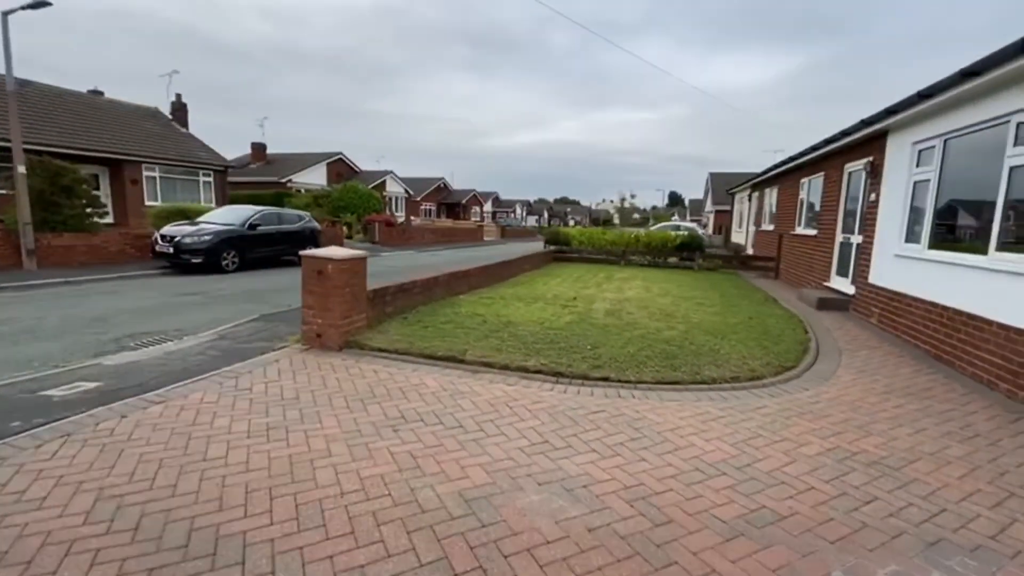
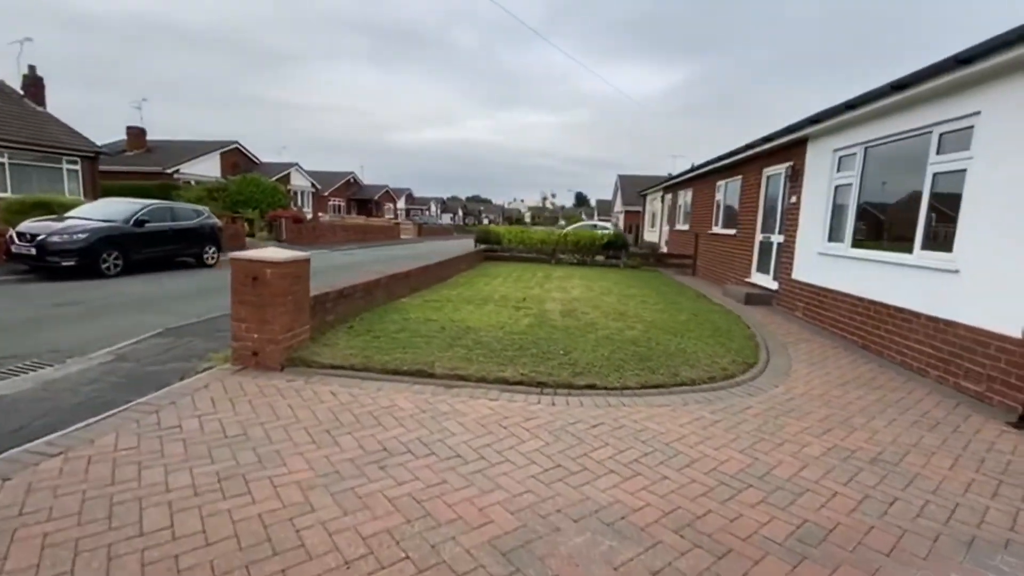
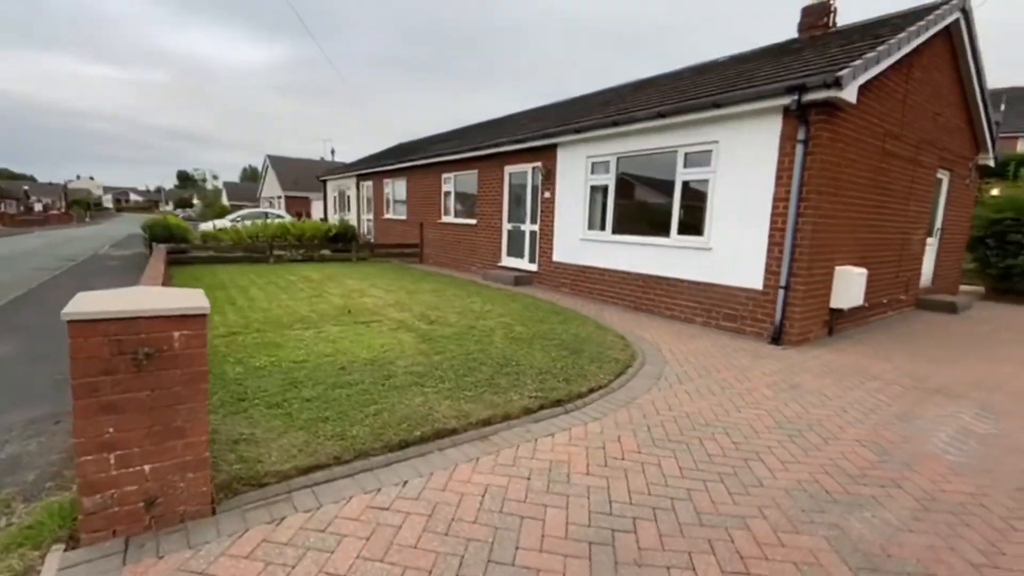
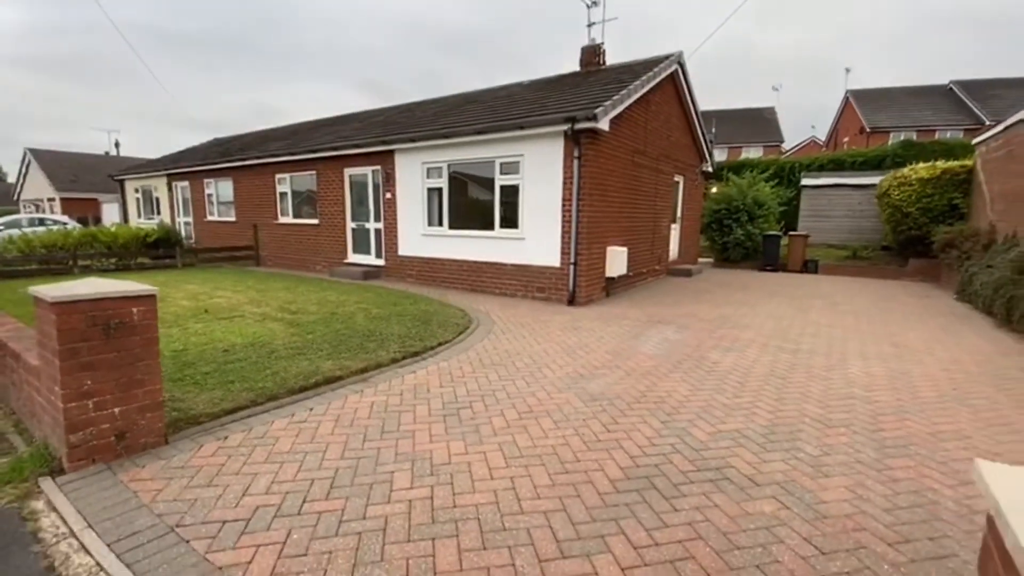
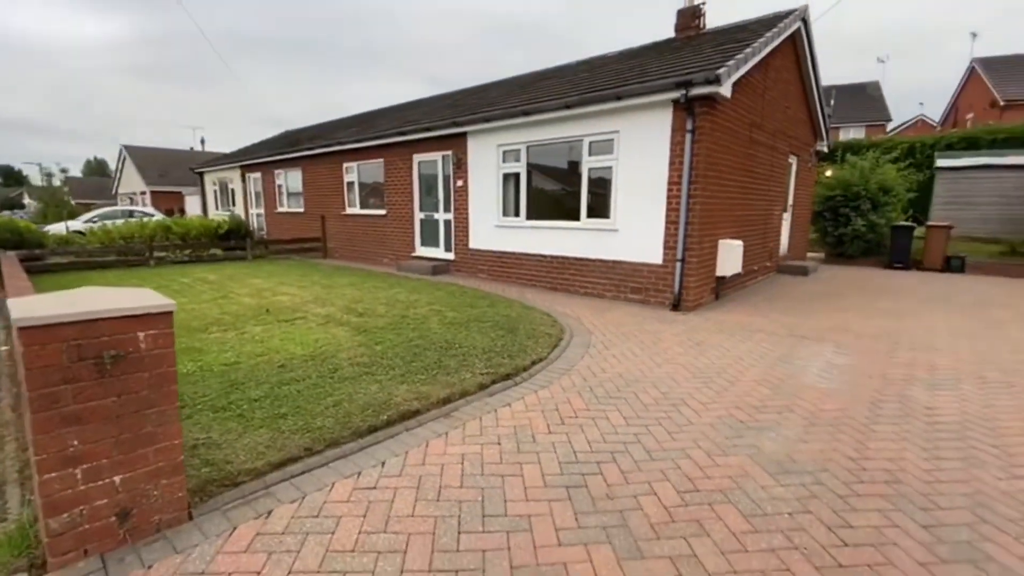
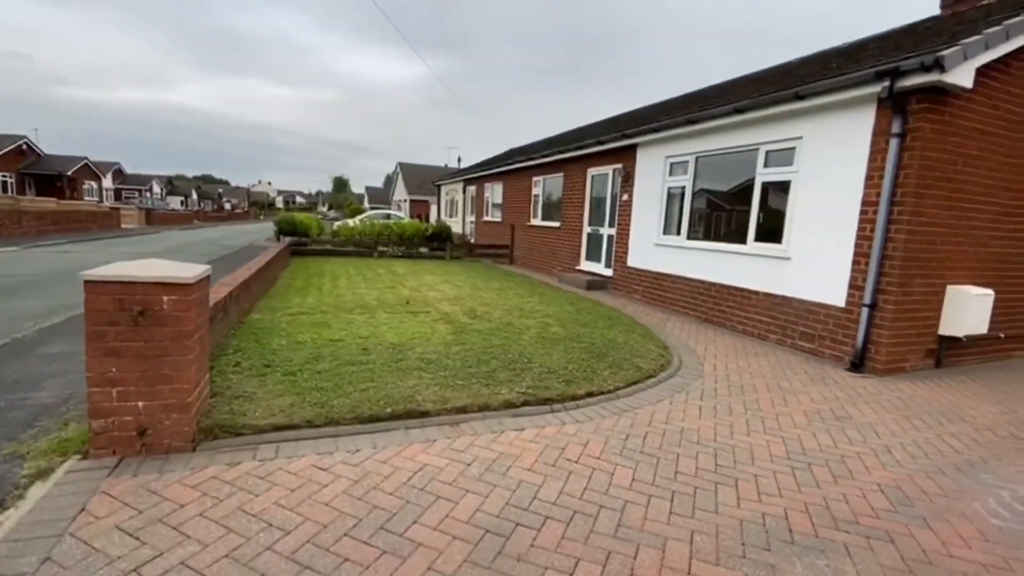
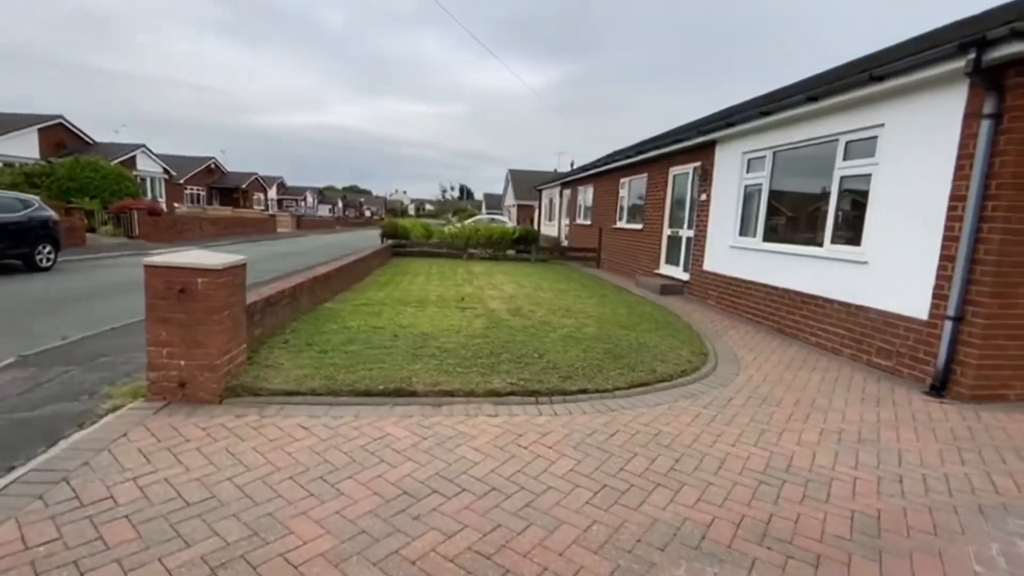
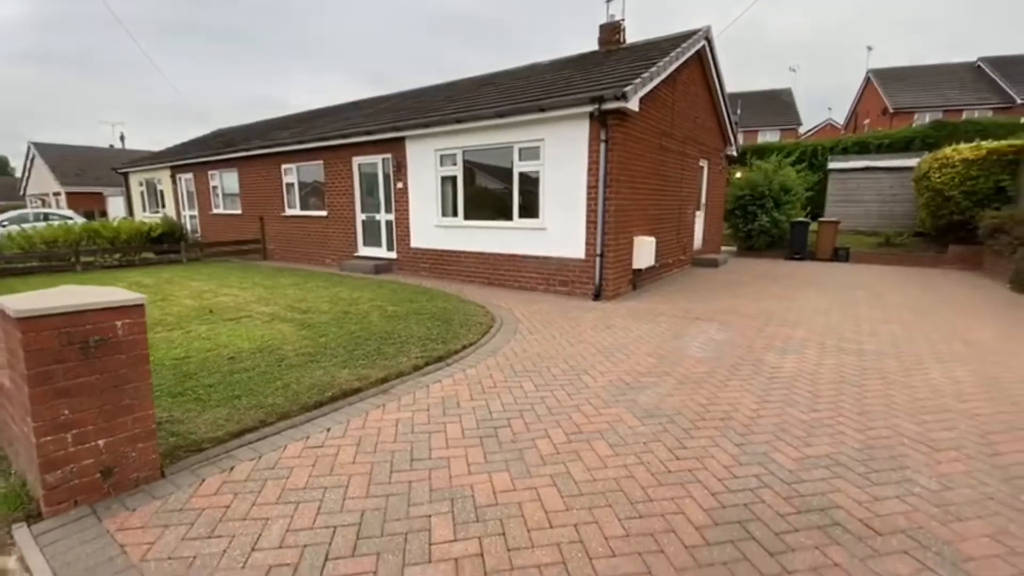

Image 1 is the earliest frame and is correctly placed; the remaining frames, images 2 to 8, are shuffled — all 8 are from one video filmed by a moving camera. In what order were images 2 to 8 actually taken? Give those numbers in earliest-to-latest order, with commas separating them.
2, 7, 6, 3, 5, 8, 4
